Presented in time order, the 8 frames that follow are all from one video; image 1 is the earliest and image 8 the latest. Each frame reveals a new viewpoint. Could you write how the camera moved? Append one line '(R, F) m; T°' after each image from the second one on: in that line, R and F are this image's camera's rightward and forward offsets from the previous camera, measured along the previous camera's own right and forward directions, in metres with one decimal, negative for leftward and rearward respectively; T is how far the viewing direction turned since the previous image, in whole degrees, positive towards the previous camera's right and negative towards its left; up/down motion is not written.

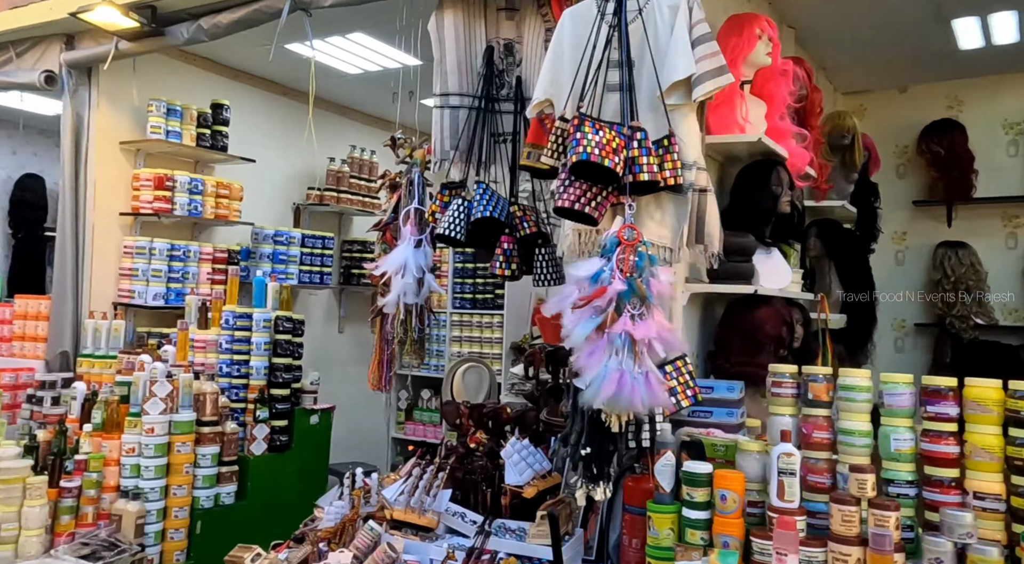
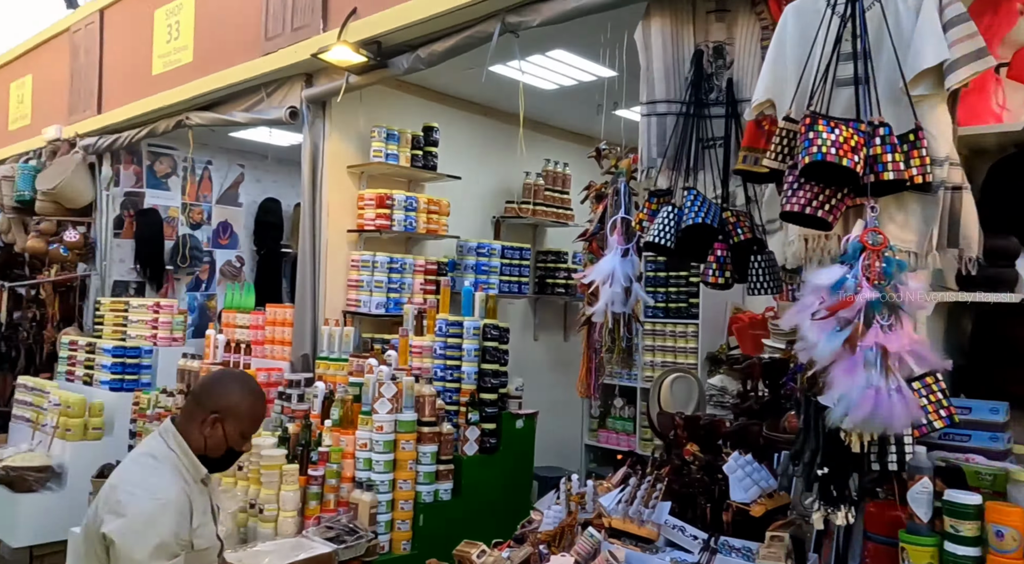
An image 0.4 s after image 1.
(0.0, 0.0) m; -14°
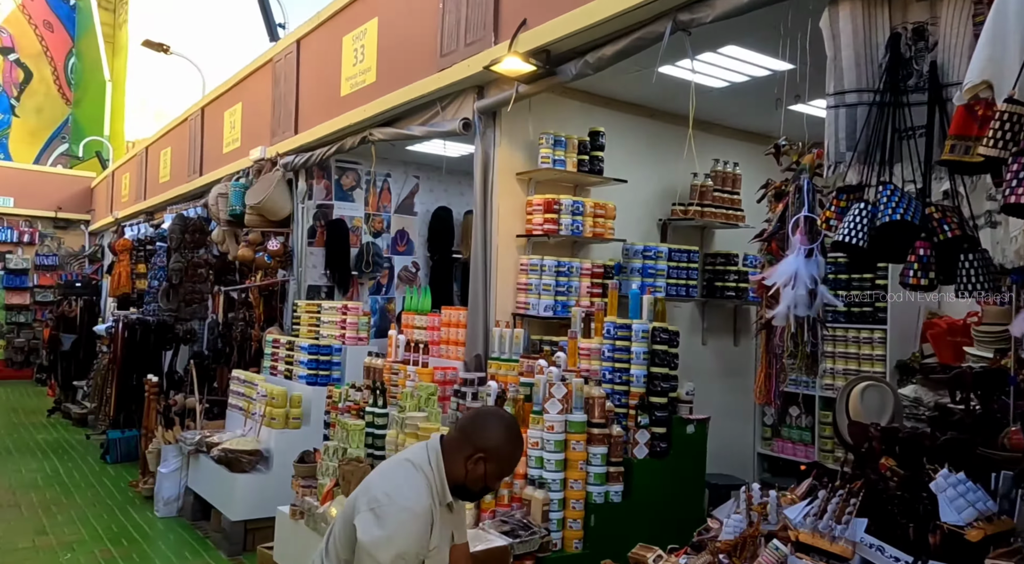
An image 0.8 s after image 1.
(0.0, 0.0) m; -12°
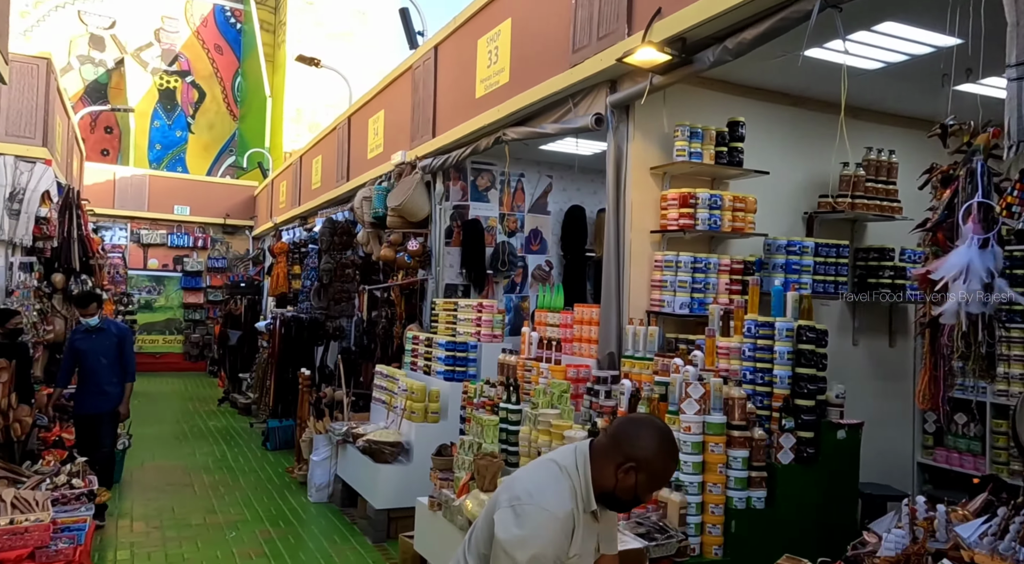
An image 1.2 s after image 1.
(0.0, 0.0) m; -10°
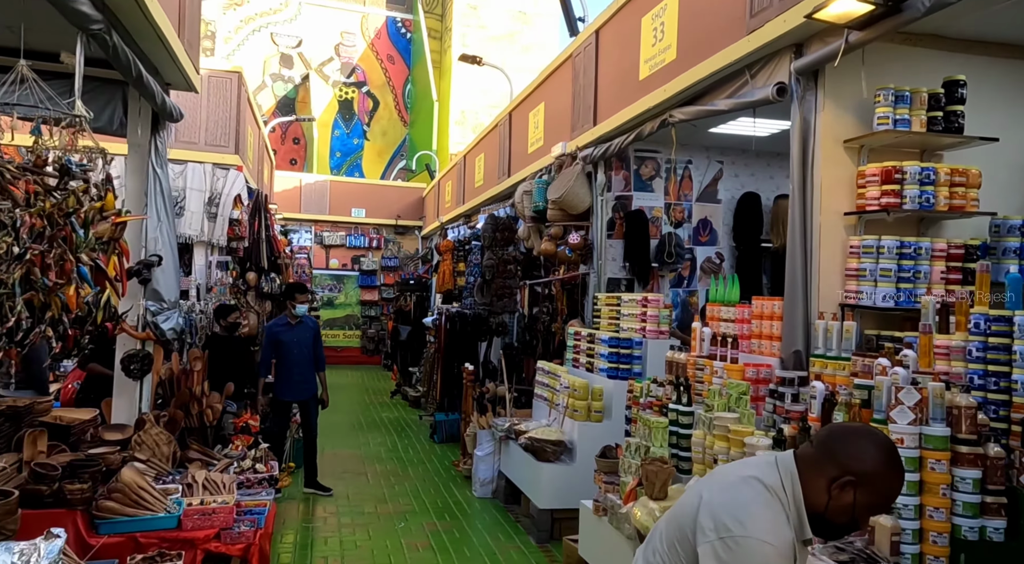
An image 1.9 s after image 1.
(0.0, +0.2) m; -12°
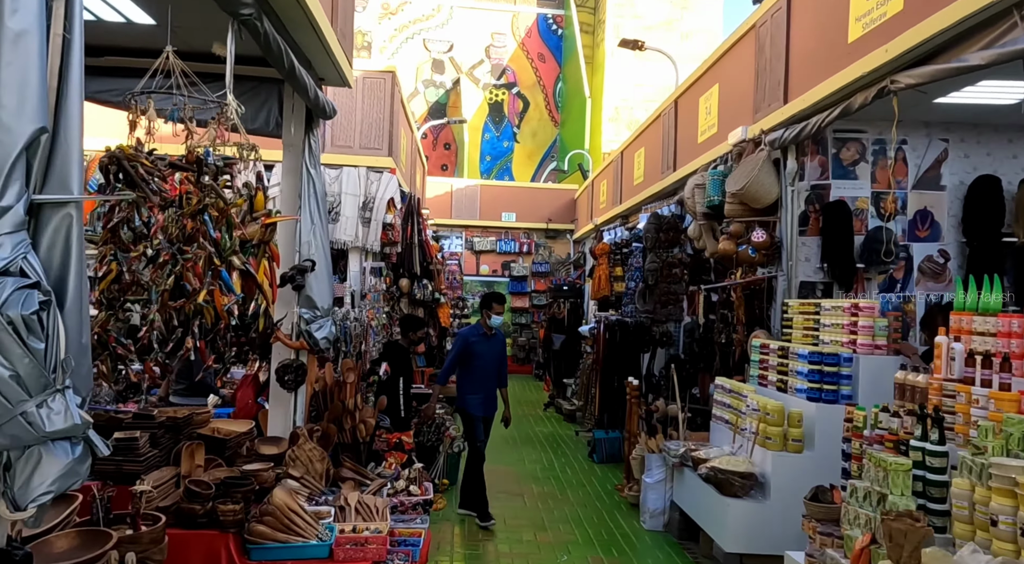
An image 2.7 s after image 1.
(-0.2, +0.5) m; -11°
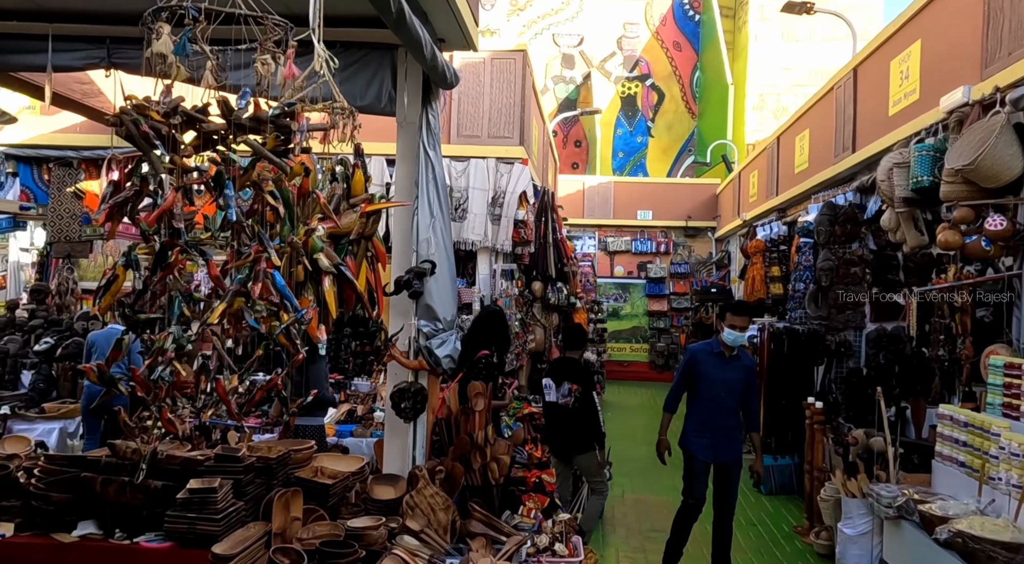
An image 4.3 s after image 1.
(-0.2, +0.8) m; -9°
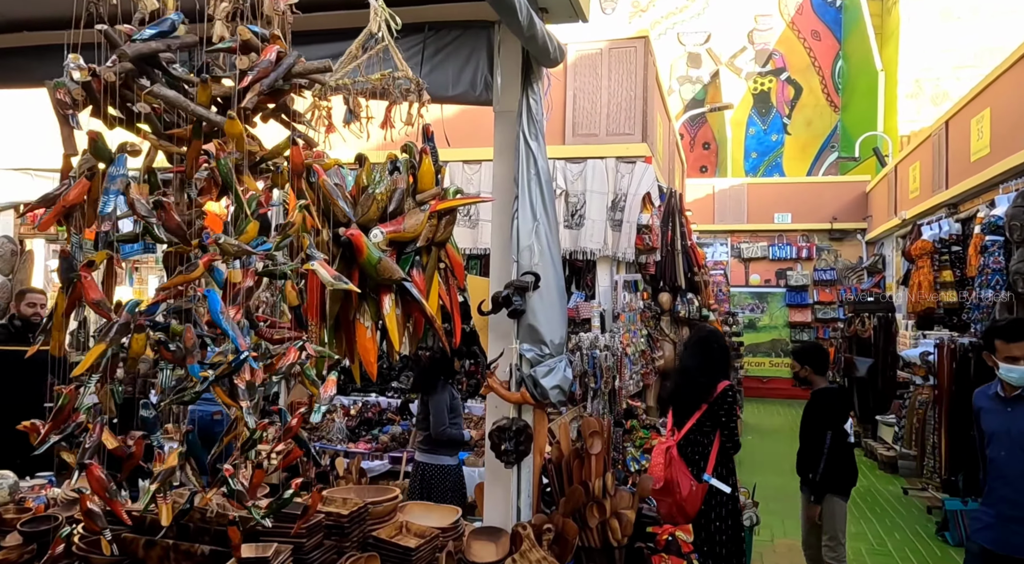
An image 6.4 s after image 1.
(0.0, +0.6) m; -9°
